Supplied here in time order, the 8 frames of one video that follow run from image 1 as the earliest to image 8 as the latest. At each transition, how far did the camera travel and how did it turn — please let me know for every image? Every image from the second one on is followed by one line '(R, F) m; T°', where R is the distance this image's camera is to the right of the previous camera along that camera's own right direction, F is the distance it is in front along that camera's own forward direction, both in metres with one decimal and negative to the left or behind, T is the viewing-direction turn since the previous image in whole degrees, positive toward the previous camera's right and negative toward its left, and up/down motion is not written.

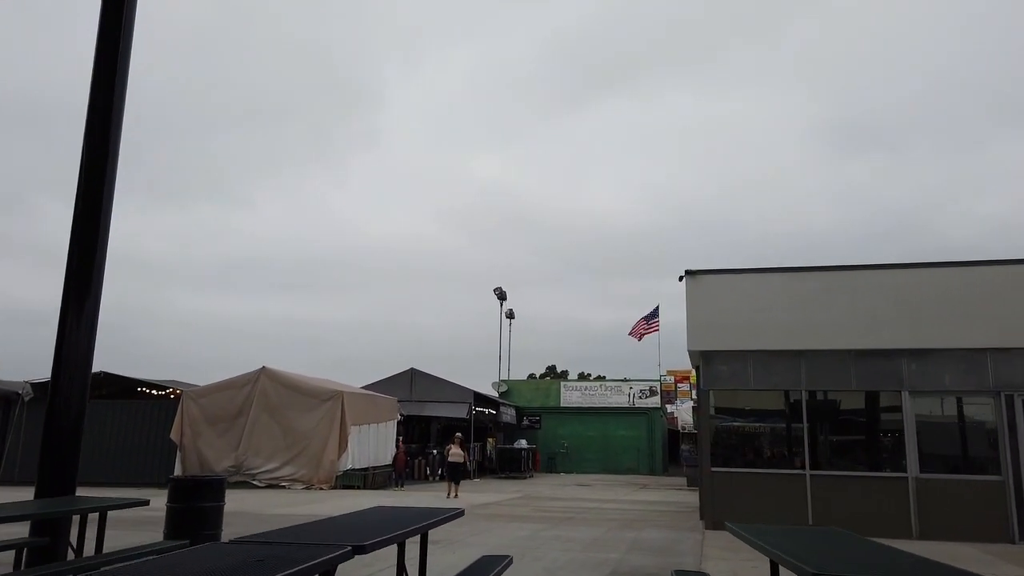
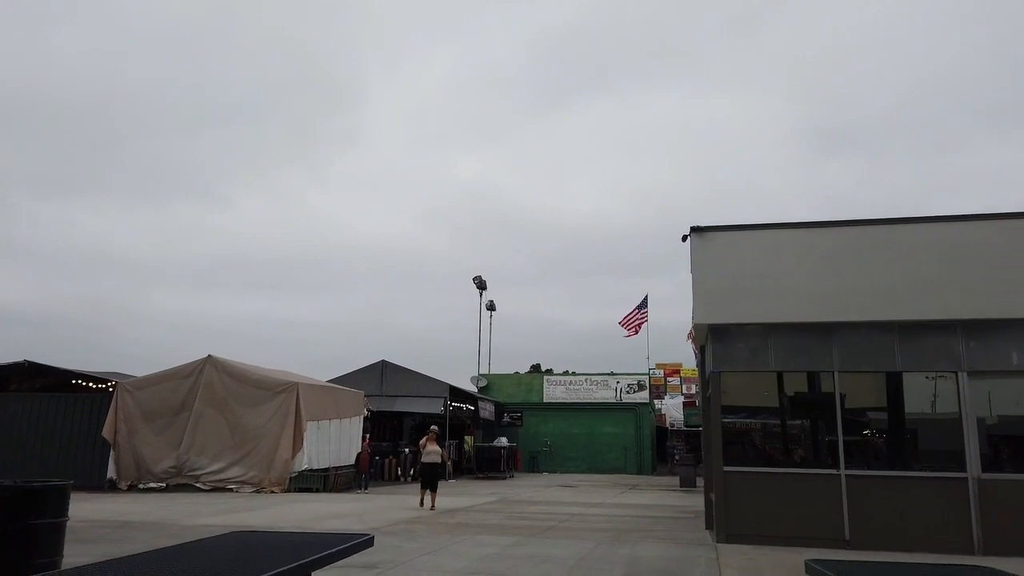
(+0.2, +2.5) m; +1°
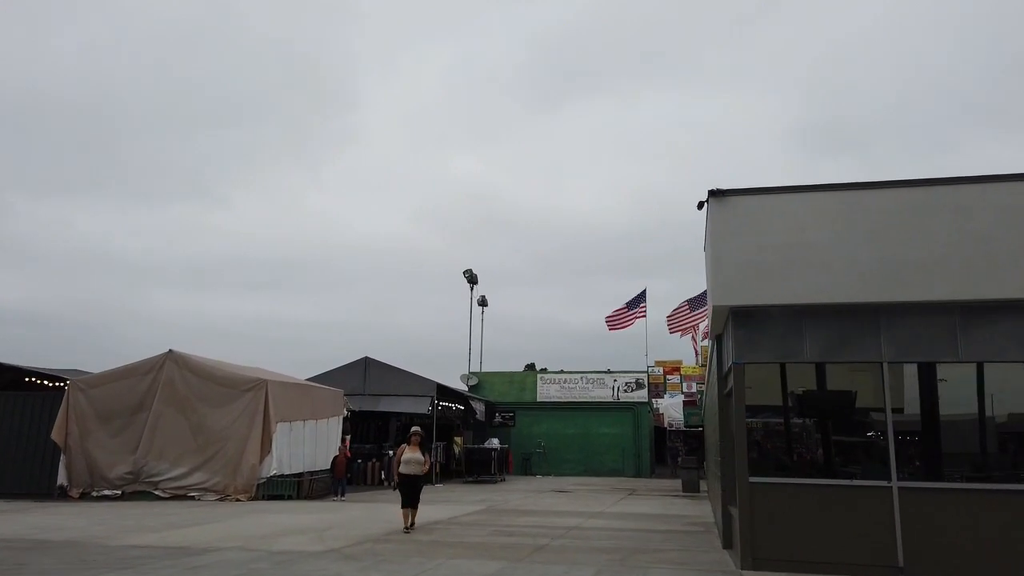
(+0.1, +1.8) m; 0°
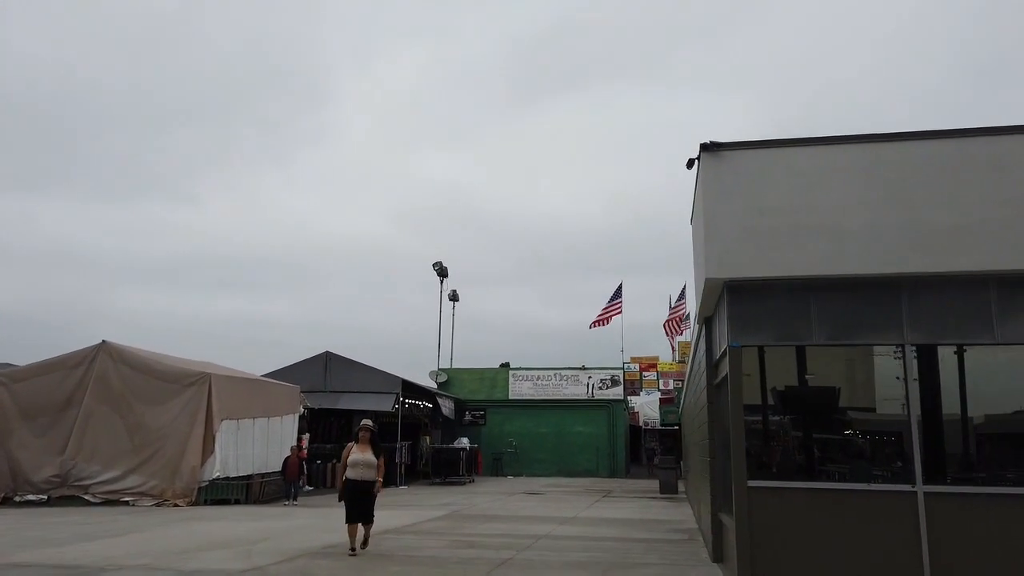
(+0.2, +1.4) m; +2°
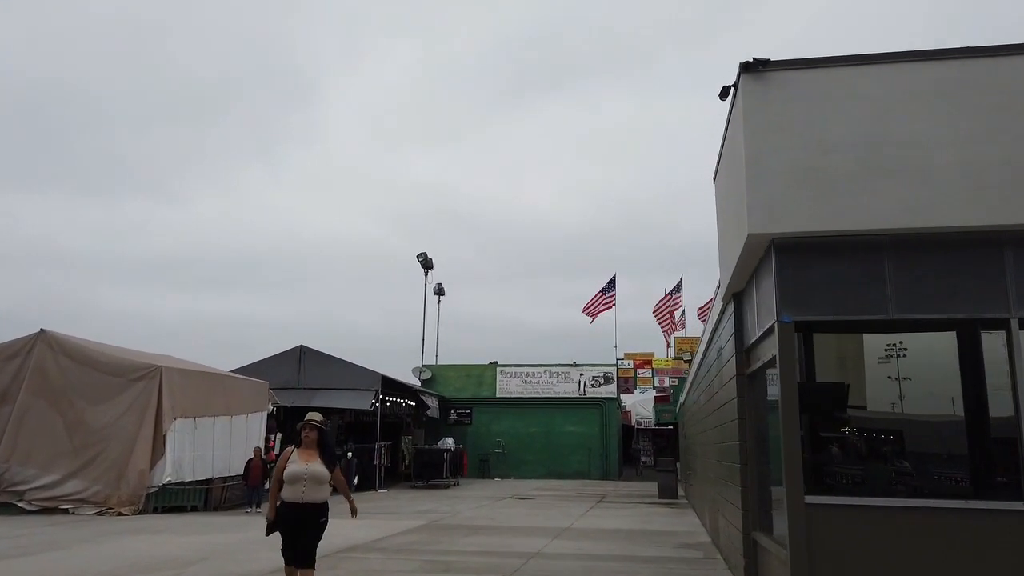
(0.0, +1.8) m; +1°
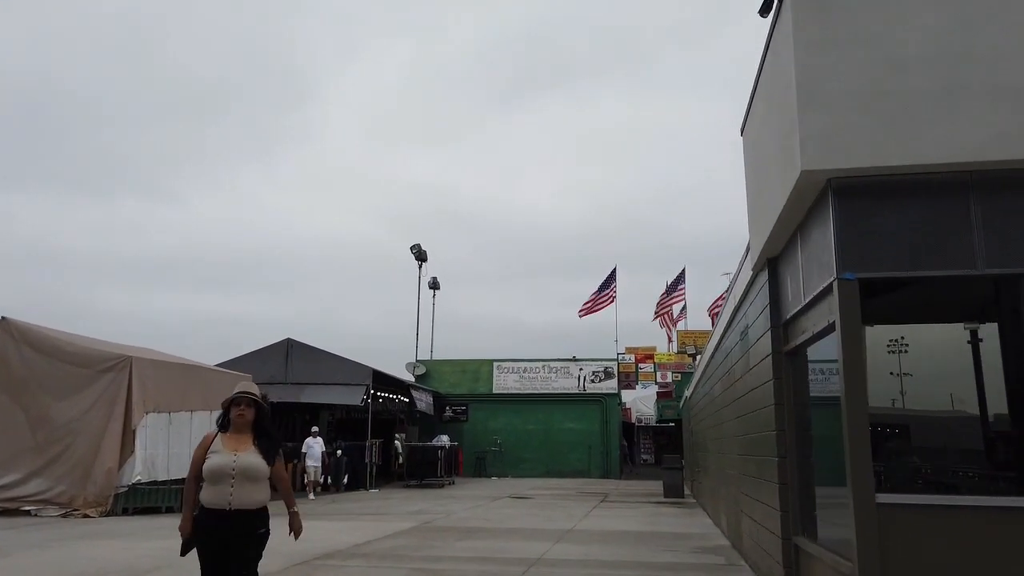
(0.0, +1.1) m; 0°
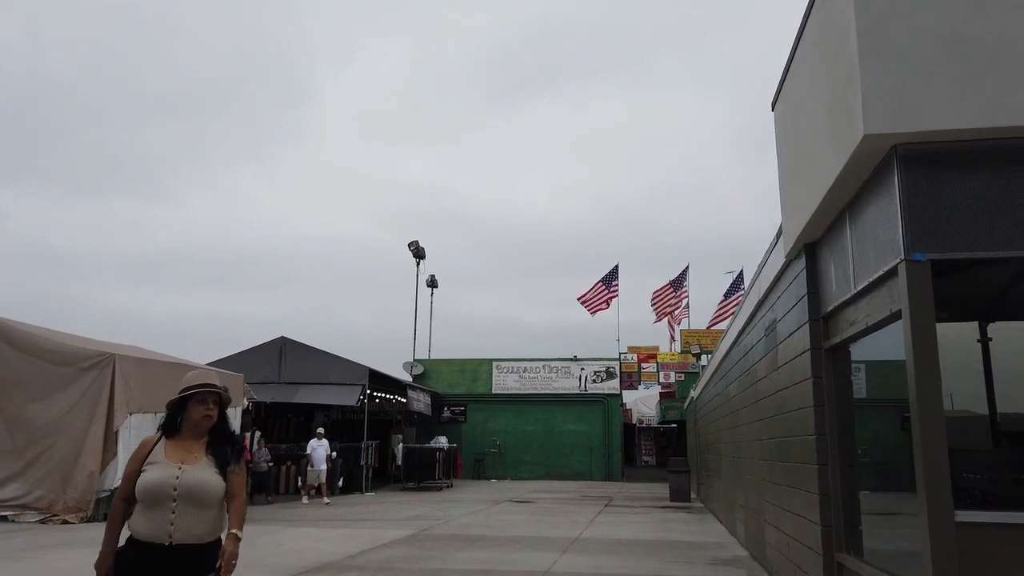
(-0.1, +0.7) m; 0°
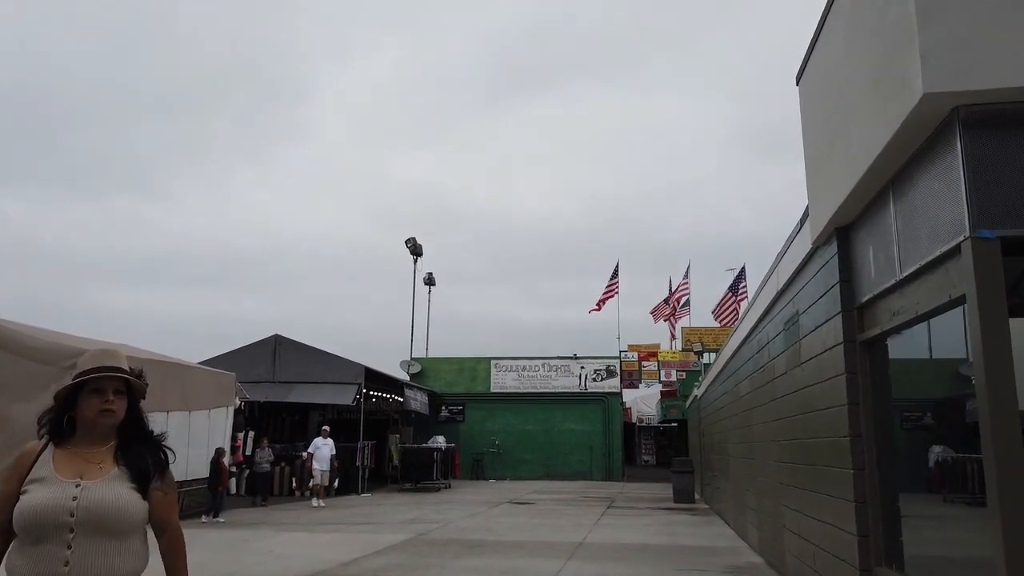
(-0.1, +0.5) m; 0°
